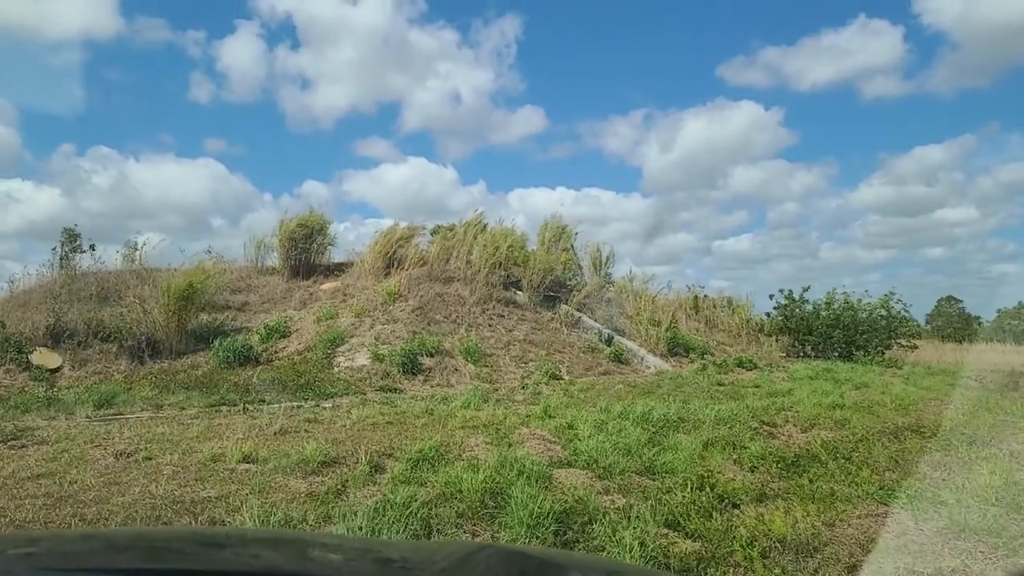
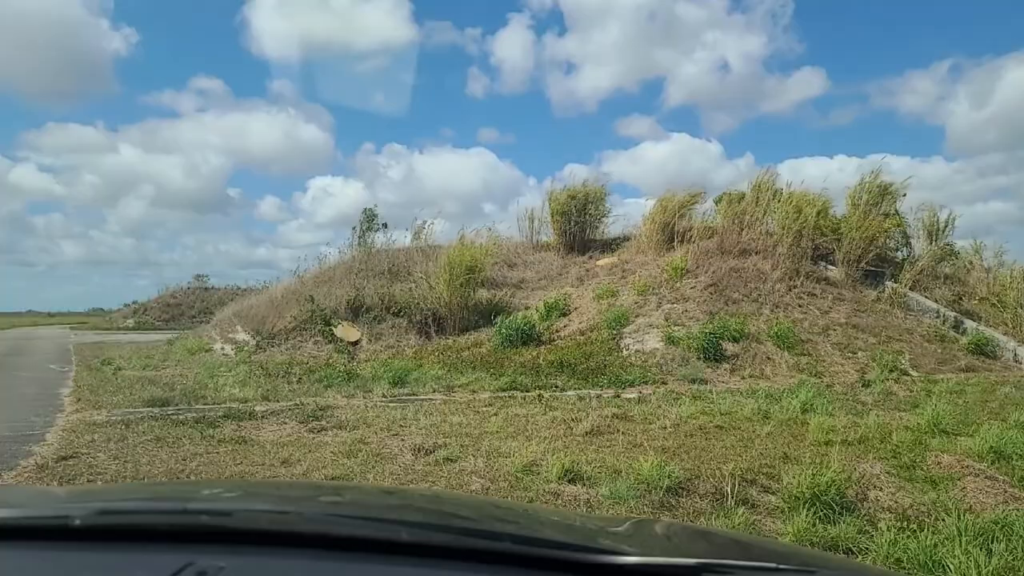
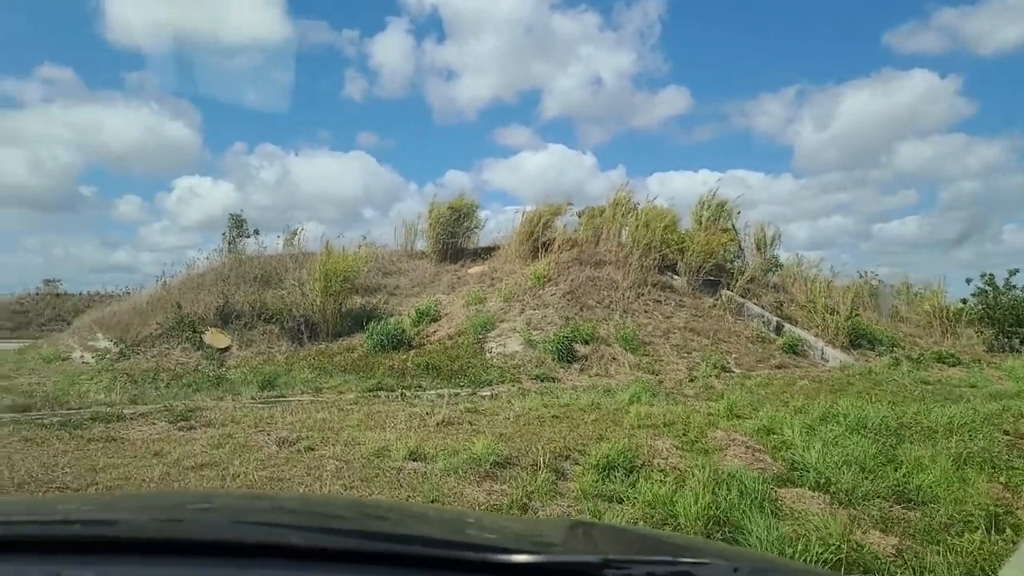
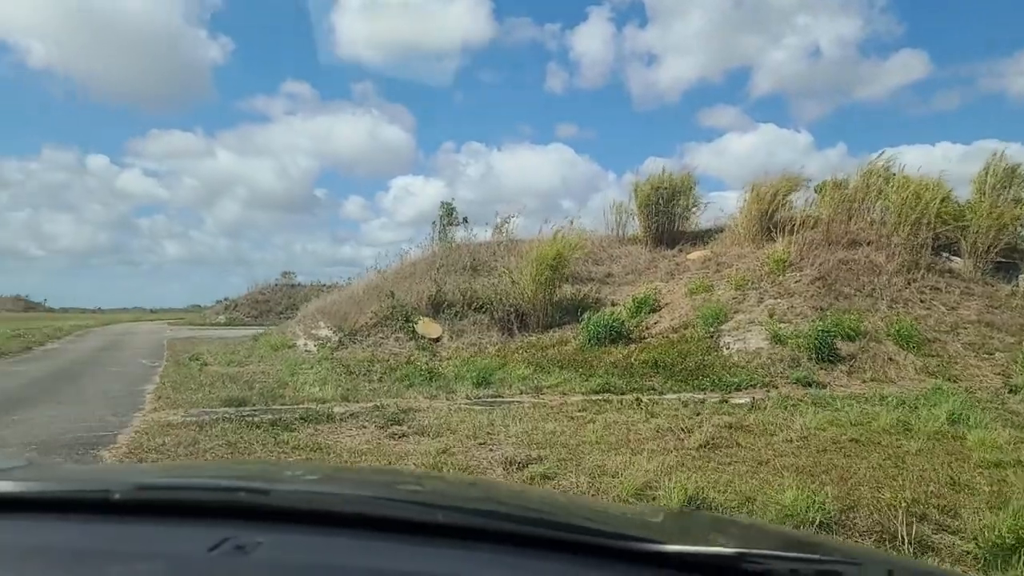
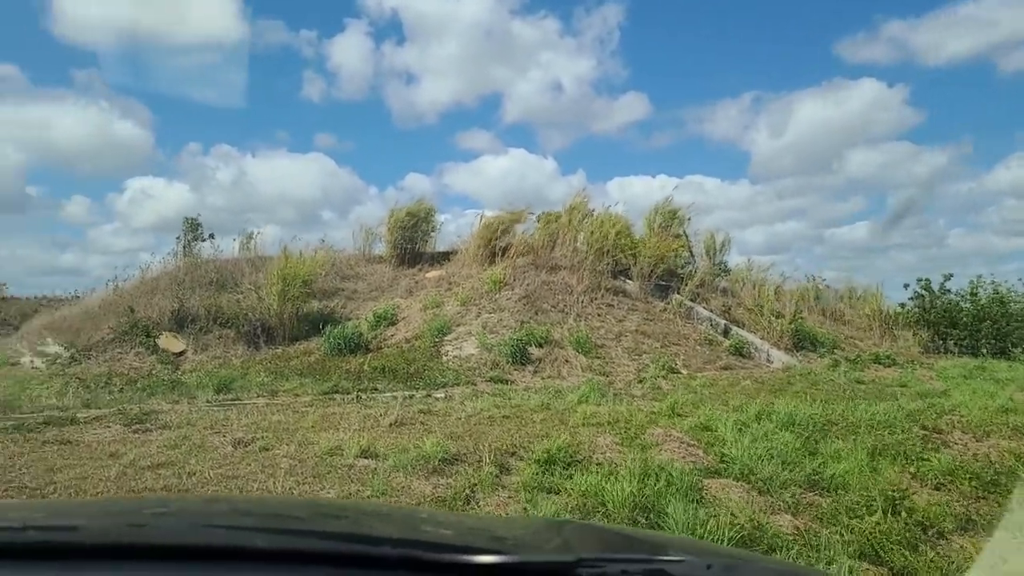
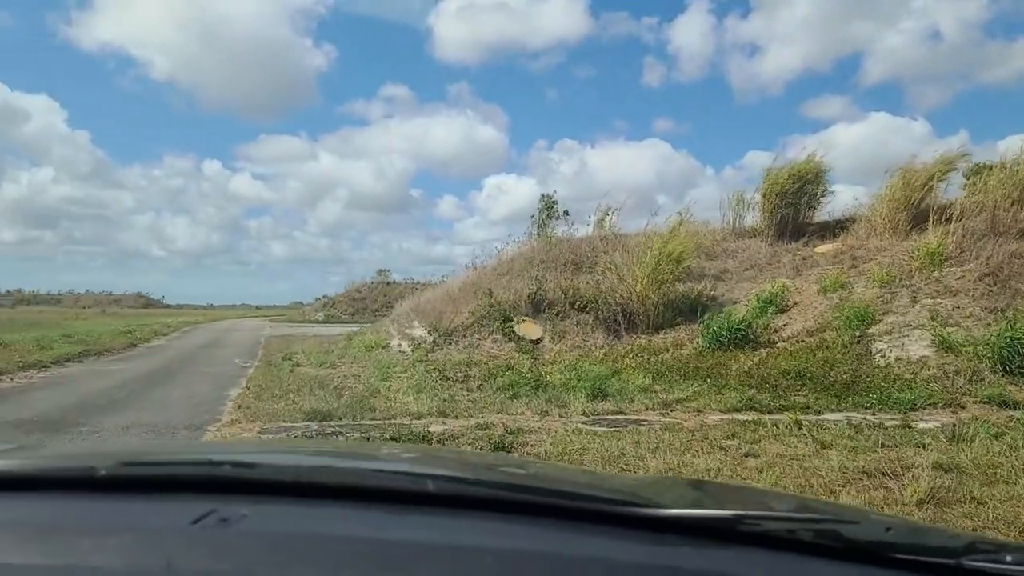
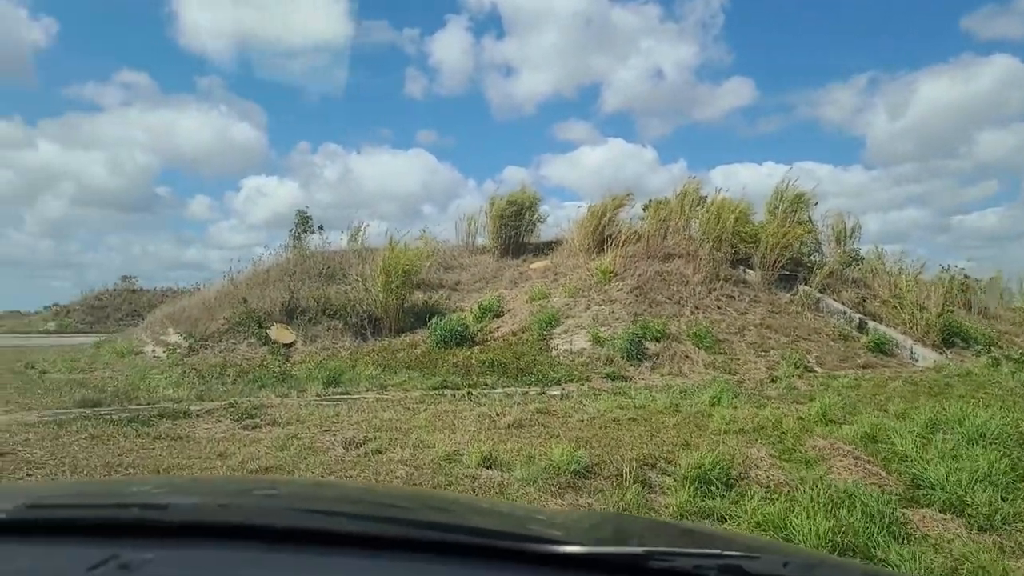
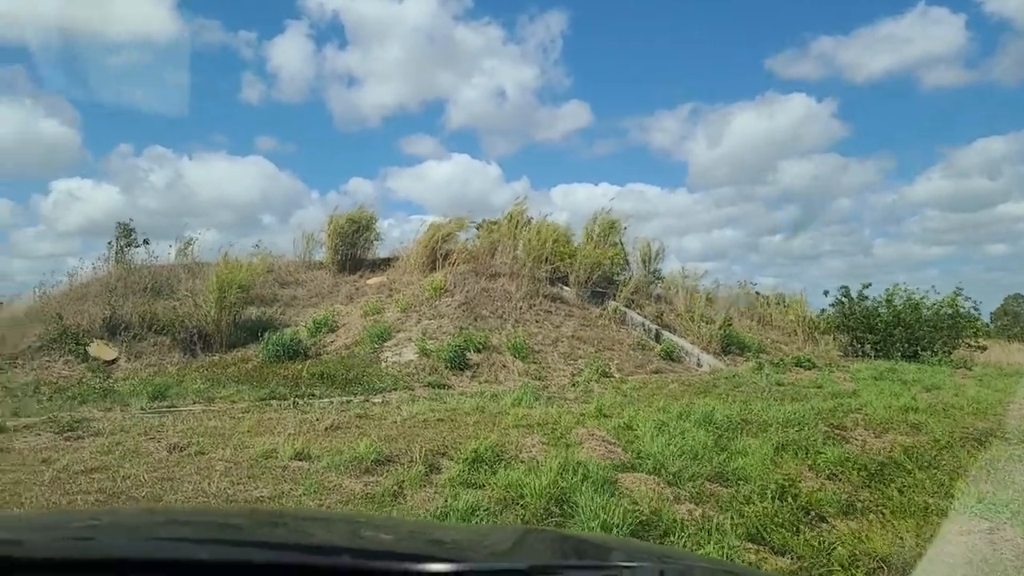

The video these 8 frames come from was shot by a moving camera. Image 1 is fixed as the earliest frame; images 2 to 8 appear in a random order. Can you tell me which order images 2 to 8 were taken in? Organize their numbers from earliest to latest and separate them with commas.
8, 5, 3, 7, 2, 4, 6
